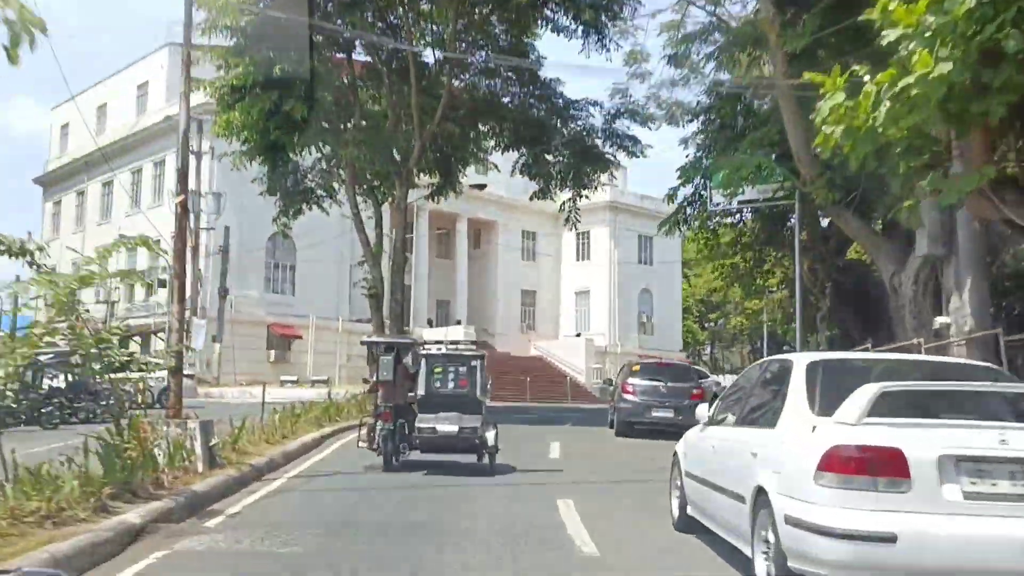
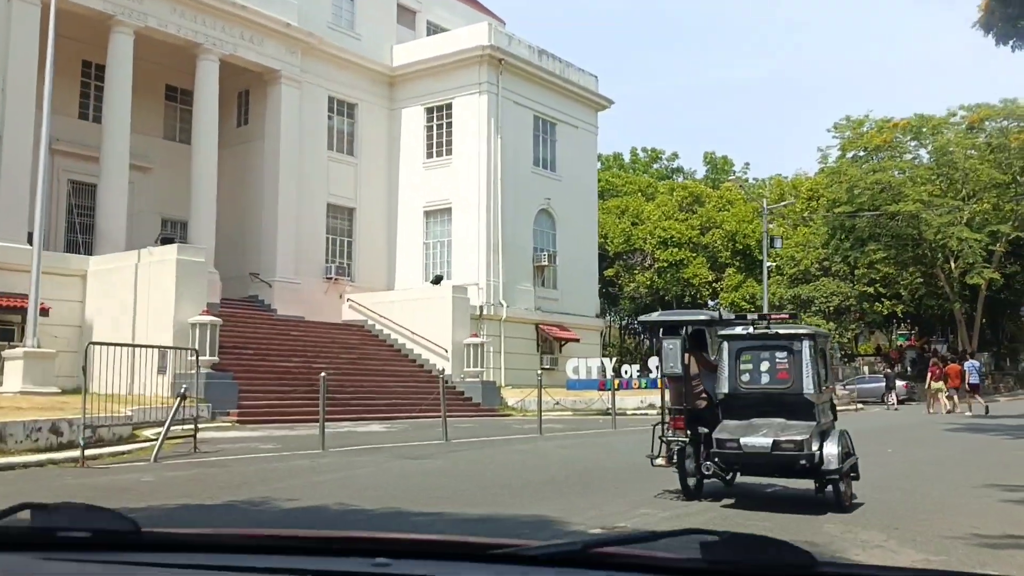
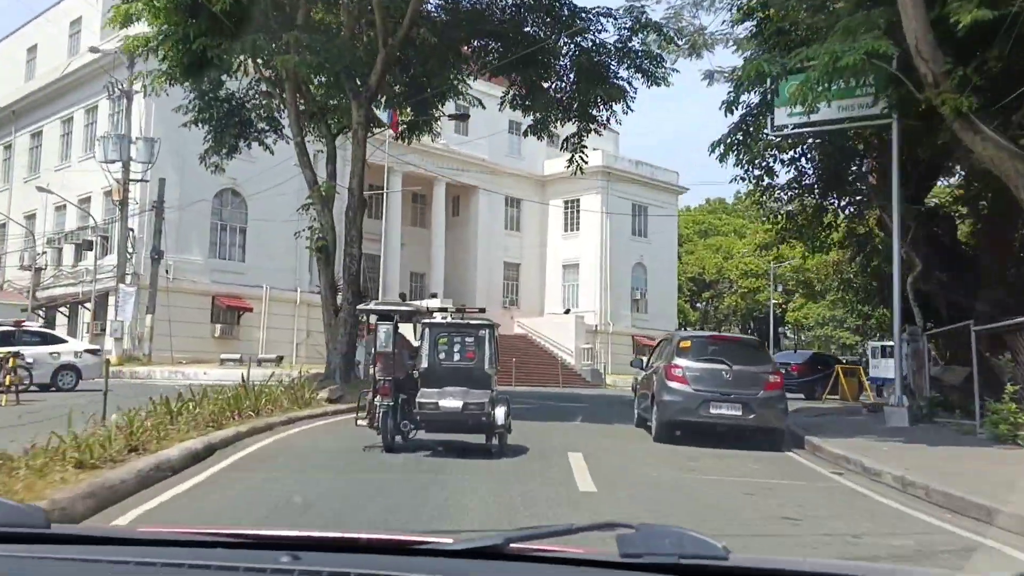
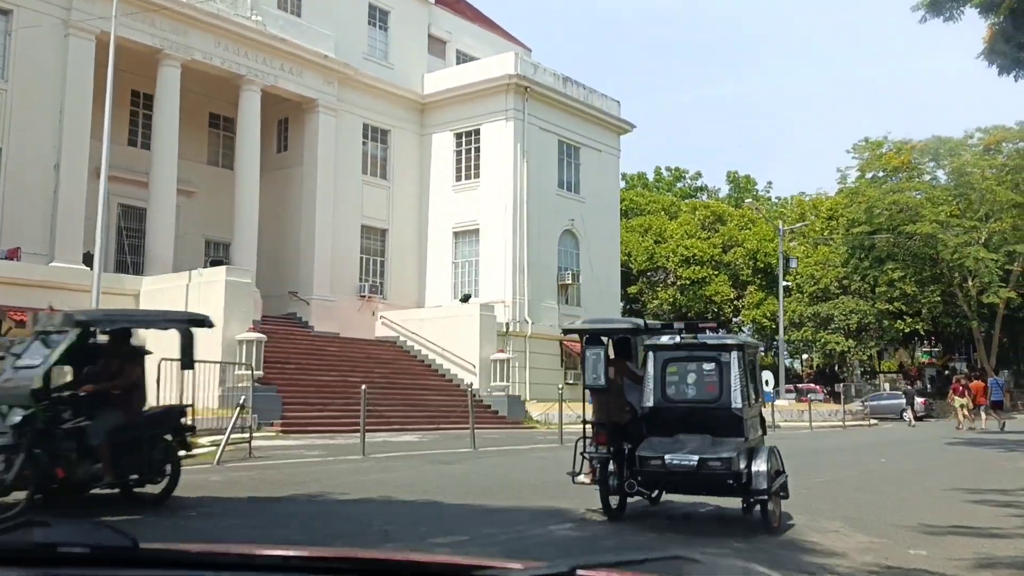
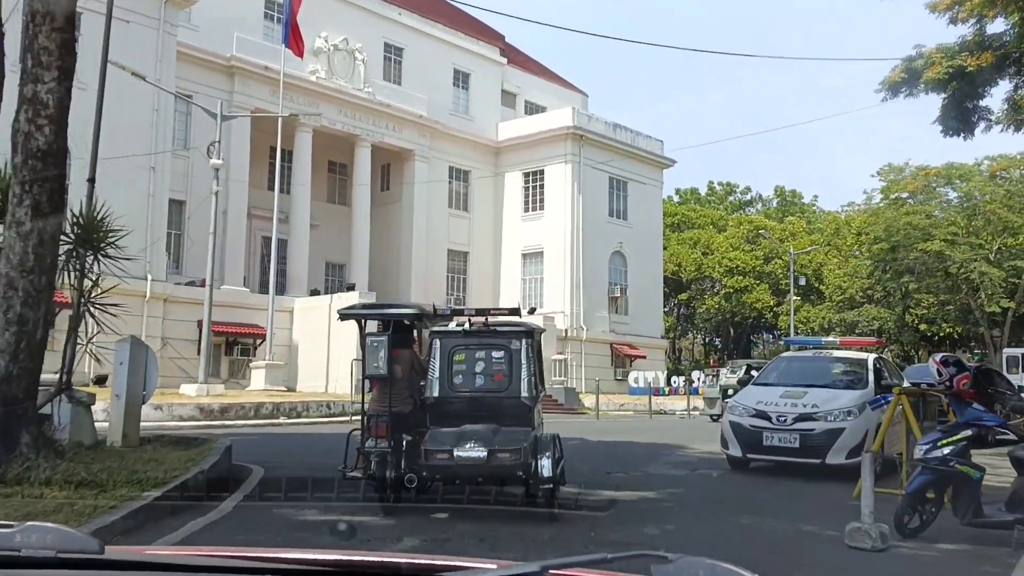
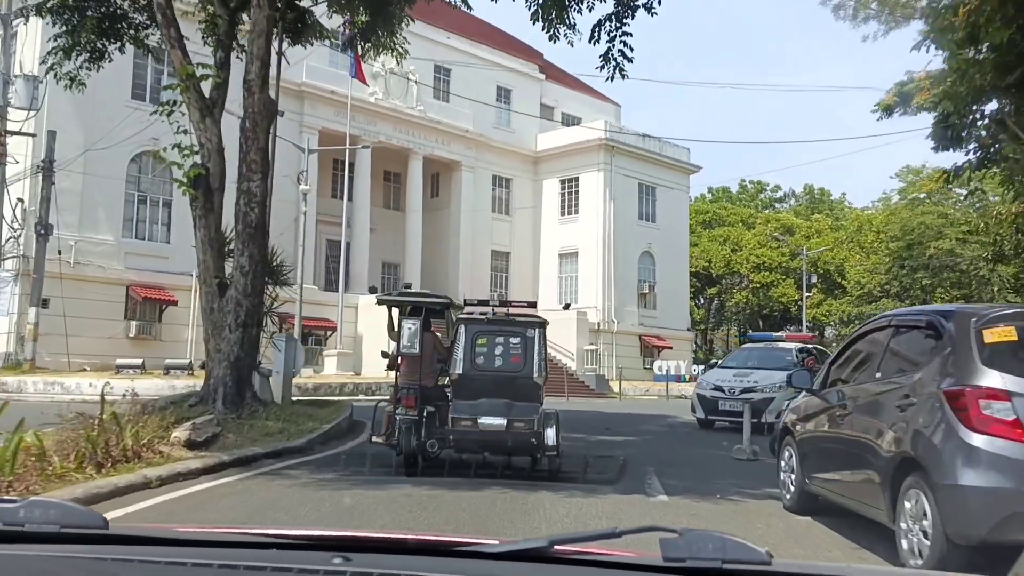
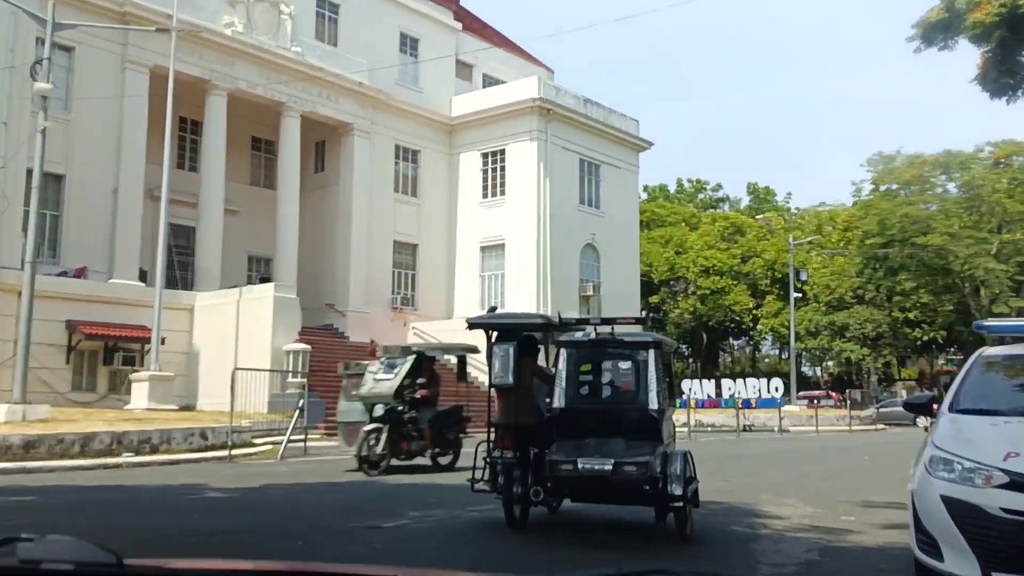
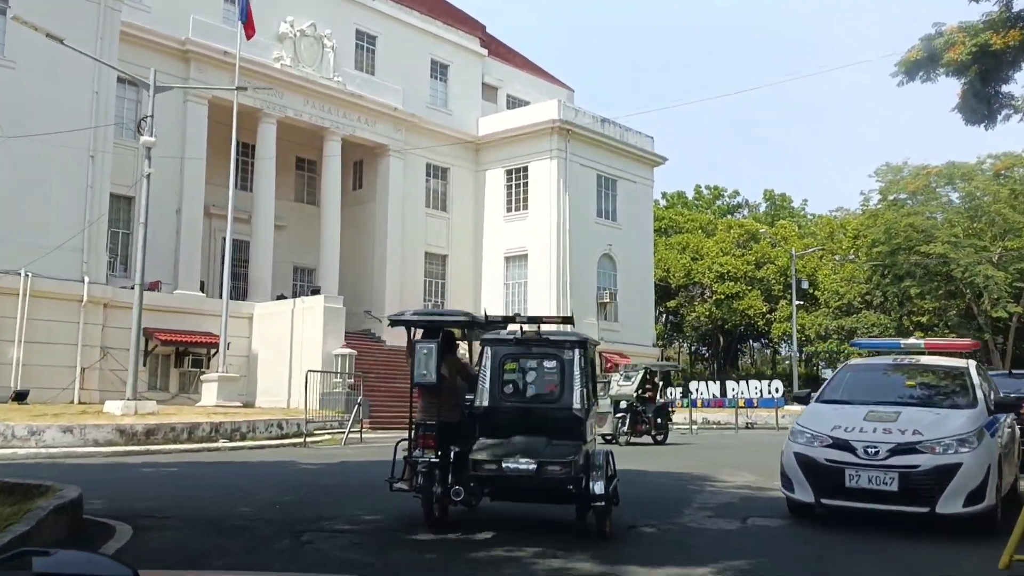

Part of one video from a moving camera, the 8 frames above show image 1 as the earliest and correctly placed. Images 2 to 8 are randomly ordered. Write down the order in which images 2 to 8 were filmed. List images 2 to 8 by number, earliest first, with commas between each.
3, 6, 5, 8, 7, 4, 2
